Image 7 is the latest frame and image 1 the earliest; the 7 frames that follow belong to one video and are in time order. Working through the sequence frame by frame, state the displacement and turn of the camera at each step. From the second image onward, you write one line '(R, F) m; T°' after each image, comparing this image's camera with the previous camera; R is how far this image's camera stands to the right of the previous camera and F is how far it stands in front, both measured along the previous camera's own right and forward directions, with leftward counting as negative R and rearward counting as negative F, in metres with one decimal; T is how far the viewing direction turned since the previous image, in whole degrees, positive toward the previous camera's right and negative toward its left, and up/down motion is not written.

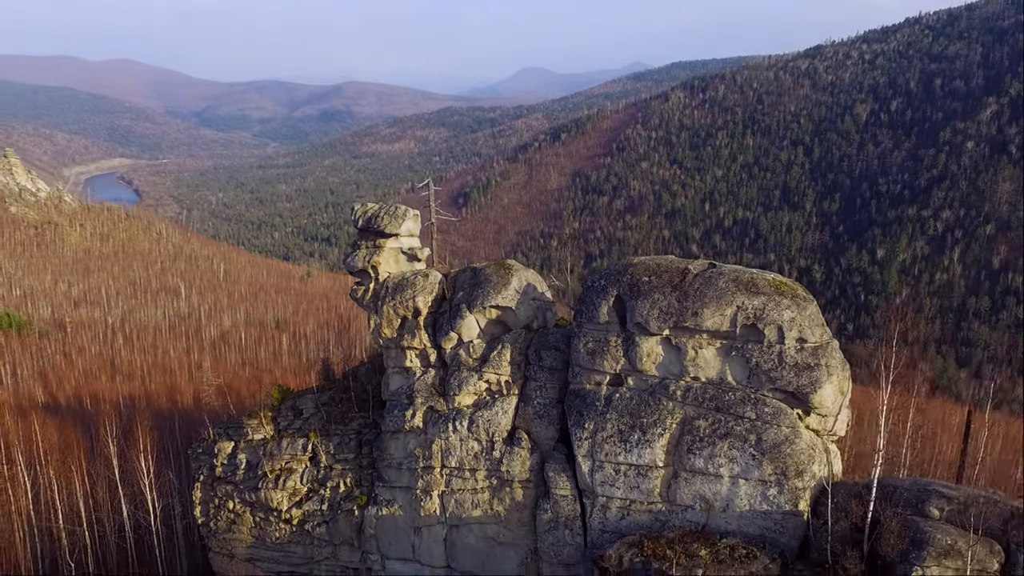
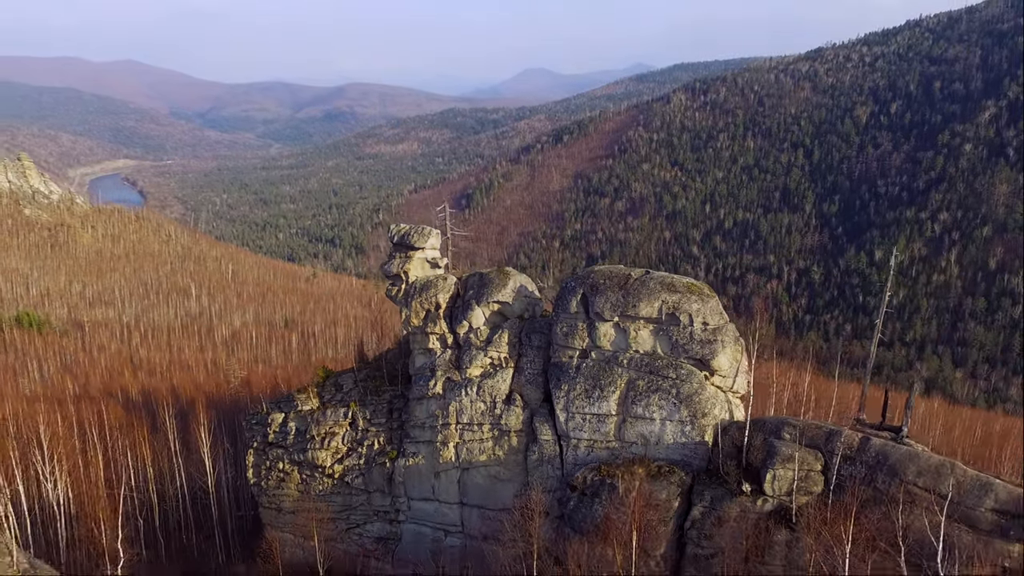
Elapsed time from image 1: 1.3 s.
(0.0, -1.2) m; 0°
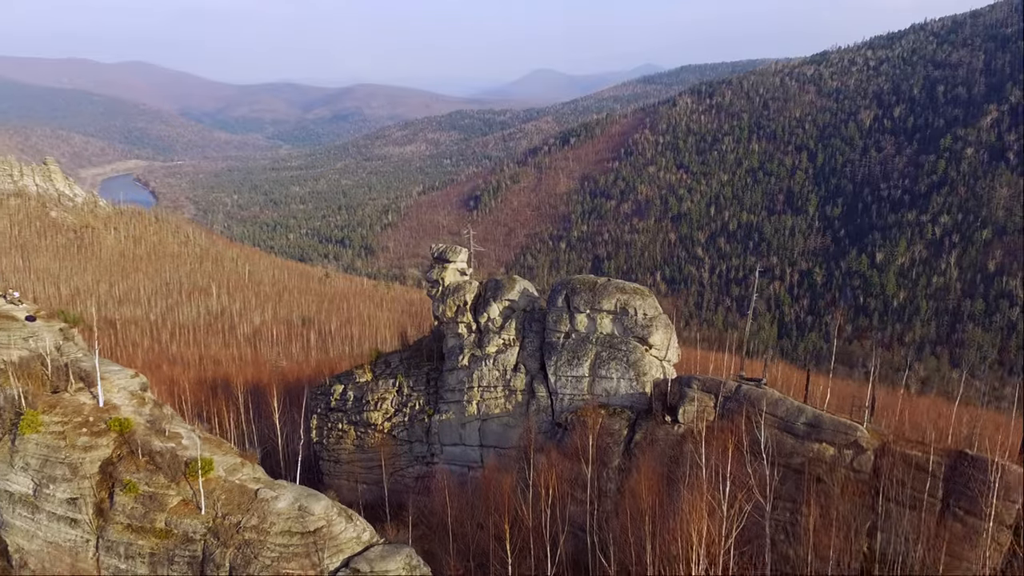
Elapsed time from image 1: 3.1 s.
(0.0, -1.9) m; -1°
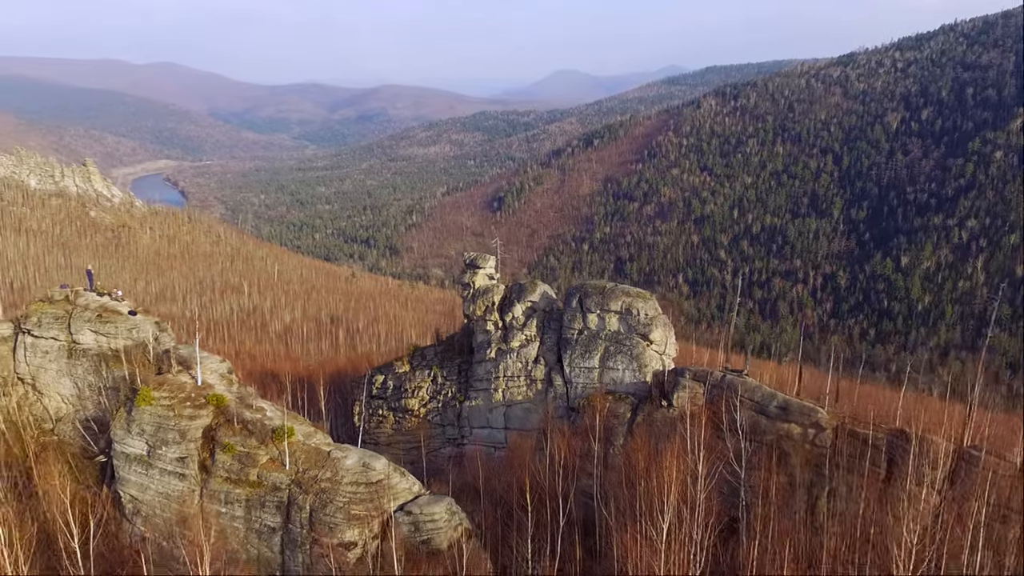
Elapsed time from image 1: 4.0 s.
(0.0, -1.0) m; -2°
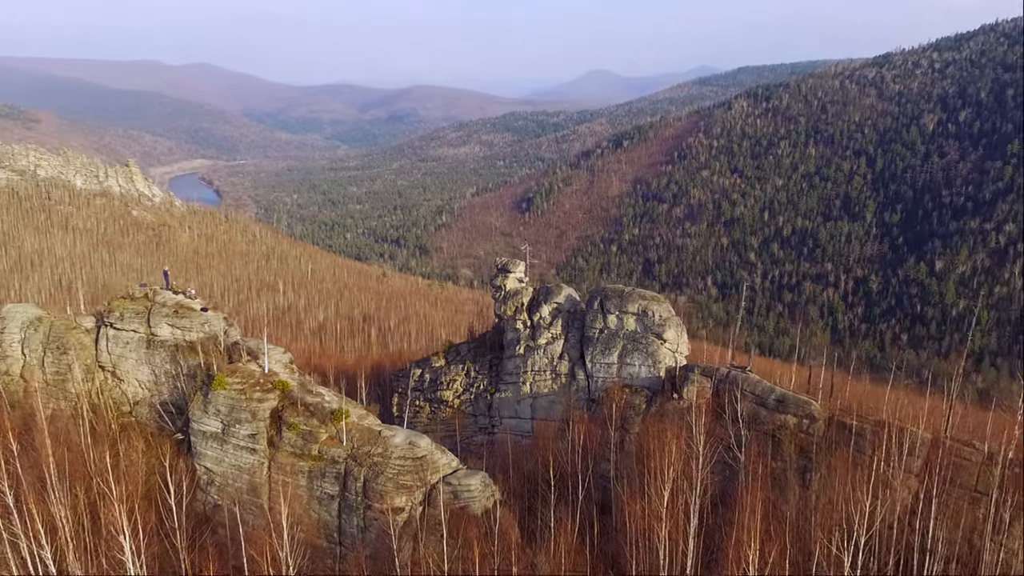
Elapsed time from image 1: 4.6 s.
(0.0, -0.7) m; -2°
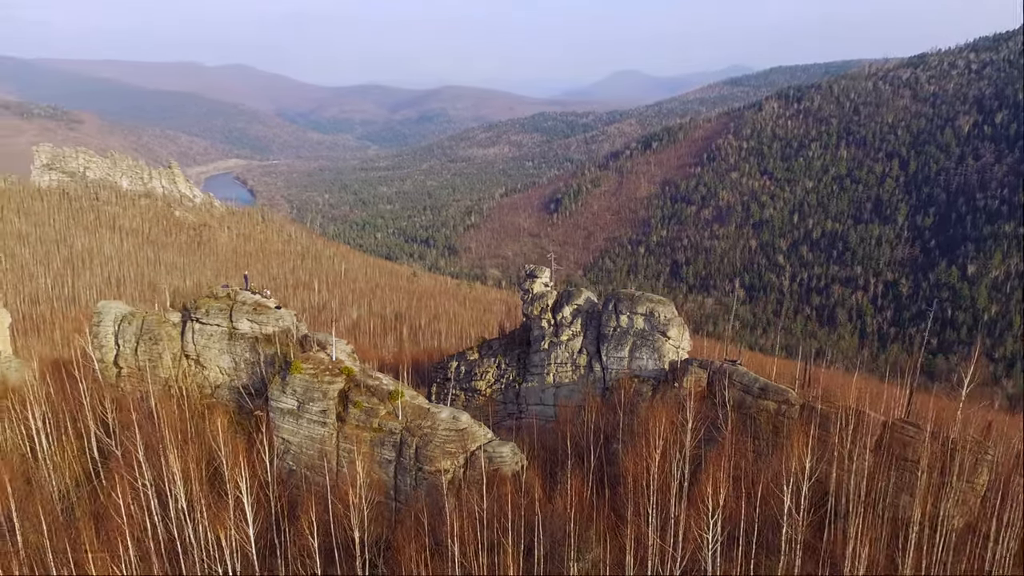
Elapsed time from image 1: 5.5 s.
(0.0, -1.2) m; -2°
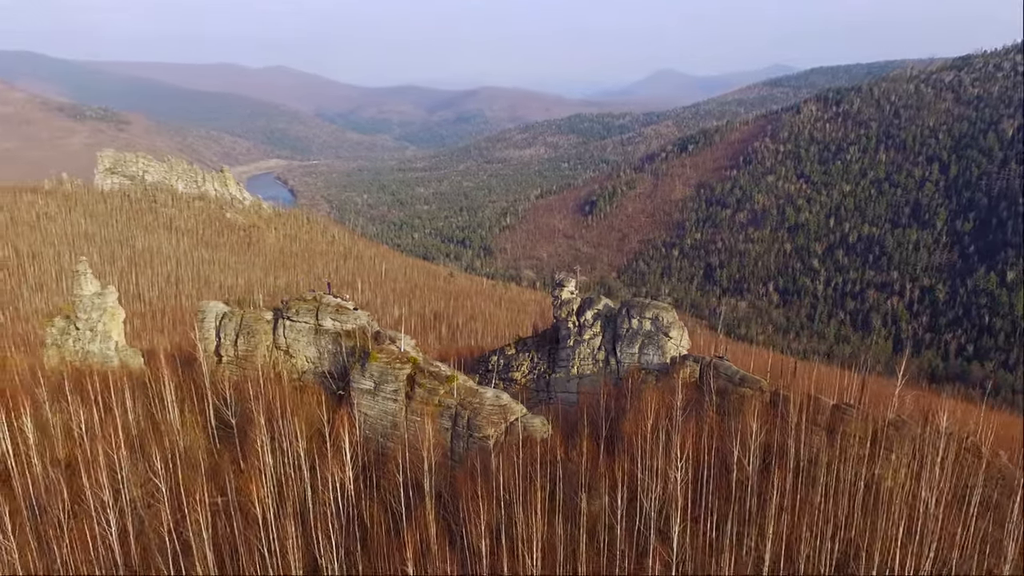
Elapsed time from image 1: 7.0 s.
(0.0, -2.0) m; -3°
